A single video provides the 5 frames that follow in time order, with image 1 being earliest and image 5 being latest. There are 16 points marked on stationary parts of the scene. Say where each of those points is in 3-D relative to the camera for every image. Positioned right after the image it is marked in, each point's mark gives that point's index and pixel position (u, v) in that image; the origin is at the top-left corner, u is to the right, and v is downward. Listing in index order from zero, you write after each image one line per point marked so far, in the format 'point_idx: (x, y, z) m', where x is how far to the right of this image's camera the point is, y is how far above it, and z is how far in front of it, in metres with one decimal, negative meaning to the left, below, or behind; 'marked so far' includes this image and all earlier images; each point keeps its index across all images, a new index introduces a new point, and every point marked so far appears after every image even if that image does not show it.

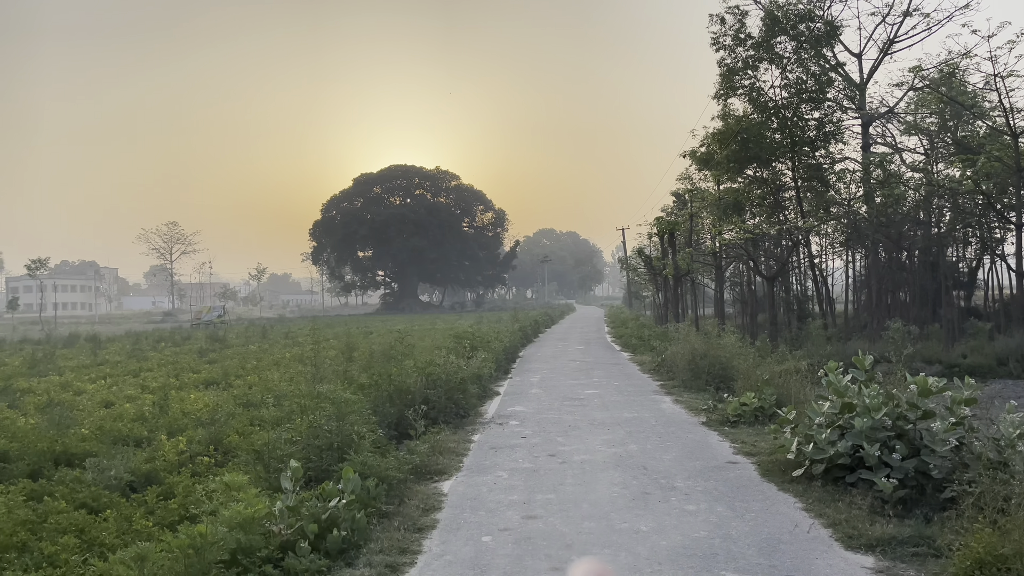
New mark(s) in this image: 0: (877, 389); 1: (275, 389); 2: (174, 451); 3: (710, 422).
0: (+2.9, -0.8, +5.8) m
1: (-4.3, -1.8, +13.4) m
2: (-3.9, -1.9, +8.5) m
3: (+2.4, -1.6, +8.7) m
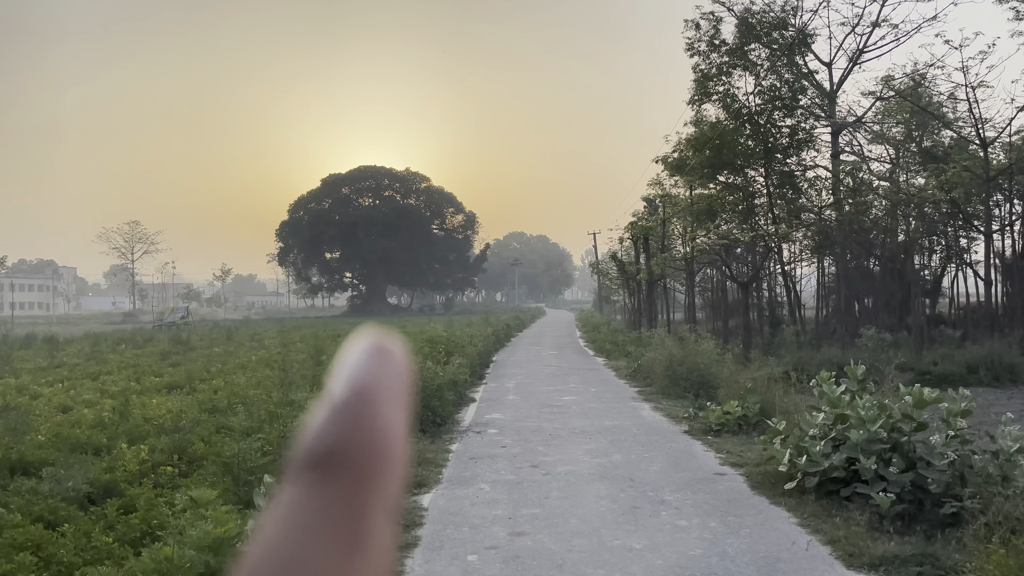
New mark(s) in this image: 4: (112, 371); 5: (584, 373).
0: (+2.8, -0.9, +5.6) m
1: (-4.8, -1.9, +13.0) m
2: (-4.1, -1.9, +8.1) m
3: (+2.1, -1.7, +8.6) m
4: (-10.8, -2.2, +19.7) m
5: (+1.6, -1.9, +15.9) m
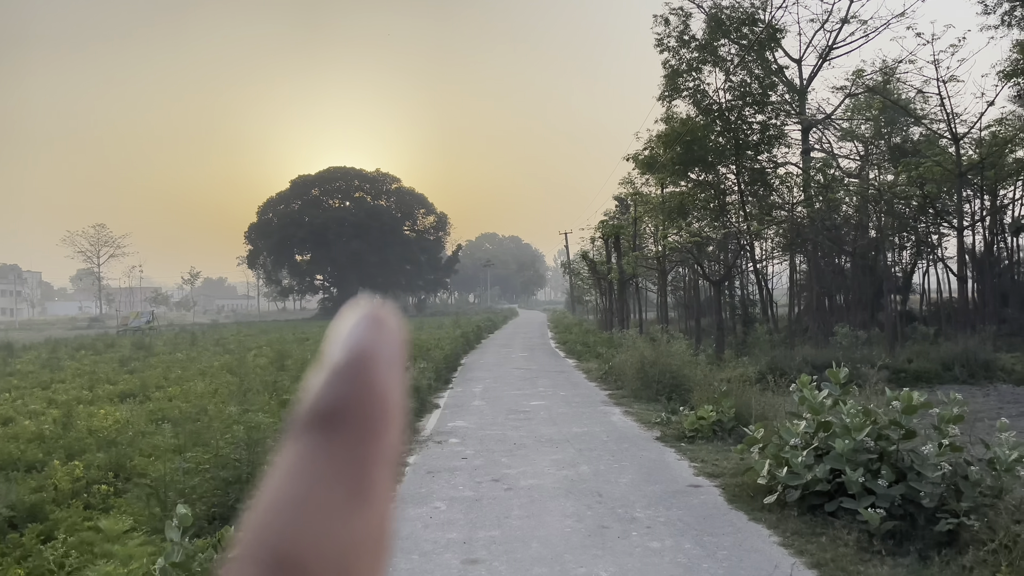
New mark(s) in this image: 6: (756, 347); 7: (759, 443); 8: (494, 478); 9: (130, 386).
0: (+2.4, -0.8, +5.2) m
1: (-5.3, -1.9, +12.3) m
2: (-4.5, -1.9, +7.4) m
3: (+1.7, -1.7, +8.1) m
4: (-11.5, -2.4, +18.8) m
5: (+0.9, -1.9, +15.4) m
6: (+6.6, -1.6, +19.8) m
7: (+2.0, -1.3, +6.0) m
8: (-0.2, -1.7, +6.5) m
9: (-8.6, -2.2, +16.6) m
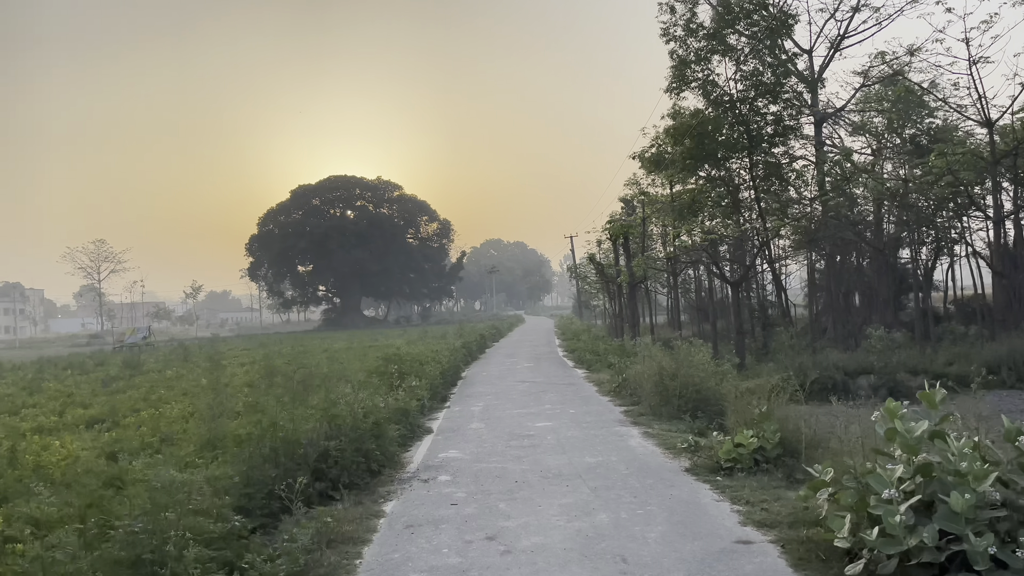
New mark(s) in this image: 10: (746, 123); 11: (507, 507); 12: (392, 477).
0: (+2.4, -0.8, +3.9) m
1: (-5.3, -2.2, +11.0) m
2: (-4.5, -2.1, +6.1) m
3: (+1.7, -1.7, +6.8) m
4: (-11.4, -2.8, +17.5) m
5: (+1.0, -2.0, +14.0) m
6: (+6.7, -1.6, +18.4) m
7: (+2.0, -1.3, +4.6) m
8: (-0.2, -1.7, +5.2) m
9: (-8.6, -2.5, +15.3) m
10: (+6.3, +4.4, +19.6) m
11: (0.0, -1.7, +5.8) m
12: (-1.2, -1.8, +7.2) m
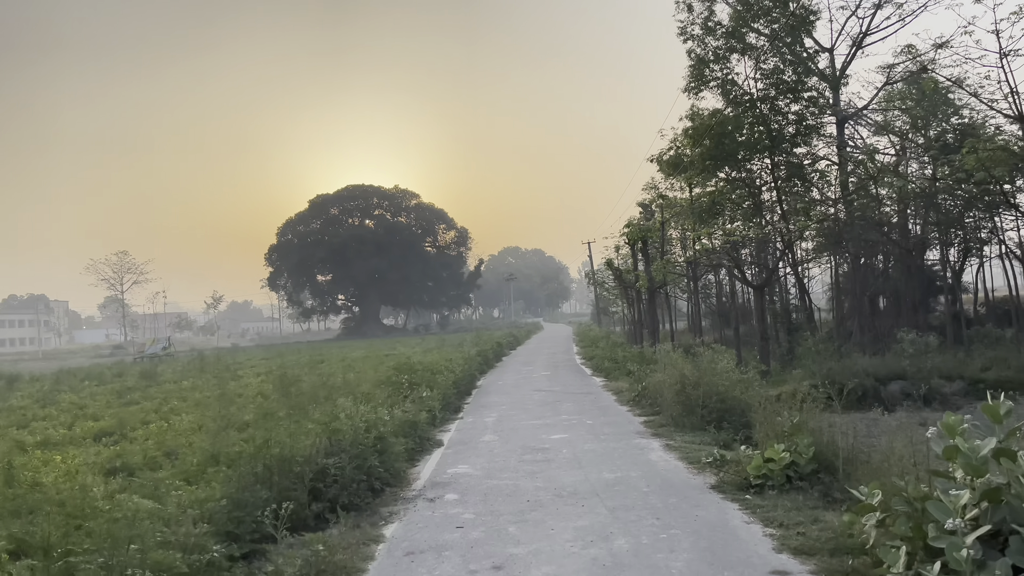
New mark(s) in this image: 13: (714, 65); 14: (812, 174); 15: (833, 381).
0: (+2.4, -0.8, +3.3) m
1: (-5.1, -2.3, +10.7) m
2: (-4.4, -2.2, +5.7) m
3: (+1.8, -1.7, +6.3) m
4: (-11.0, -3.0, +17.3) m
5: (+1.3, -2.1, +13.5) m
6: (+7.1, -1.7, +17.8) m
7: (+2.0, -1.3, +4.1) m
8: (-0.1, -1.8, +4.7) m
9: (-8.2, -2.8, +15.0) m
10: (+6.6, +4.3, +19.0) m
11: (0.0, -1.8, +5.3) m
12: (-1.1, -1.9, +6.7) m
13: (+5.5, +6.1, +19.8) m
14: (+7.9, +3.0, +19.3) m
15: (+5.8, -1.6, +13.1) m
